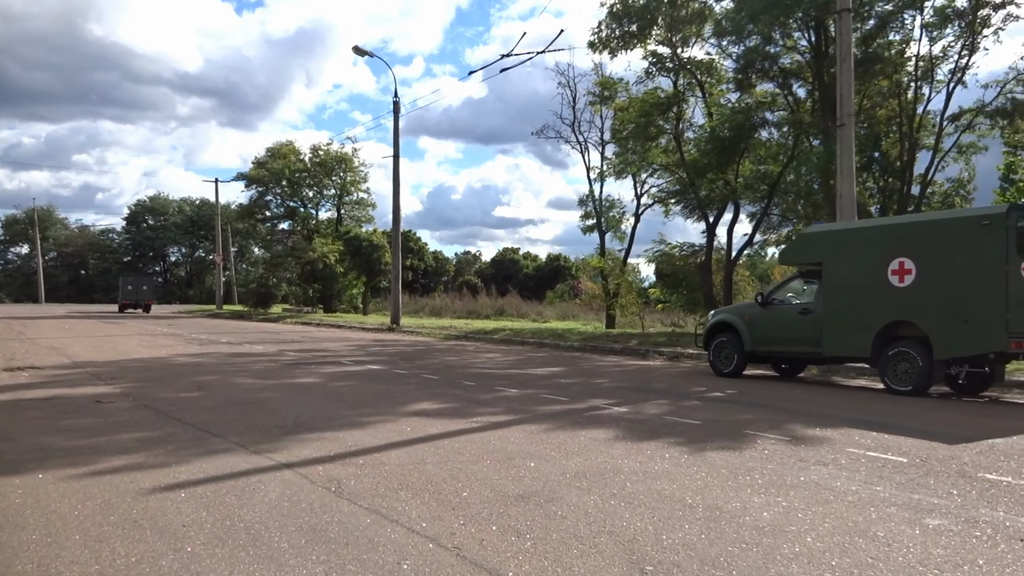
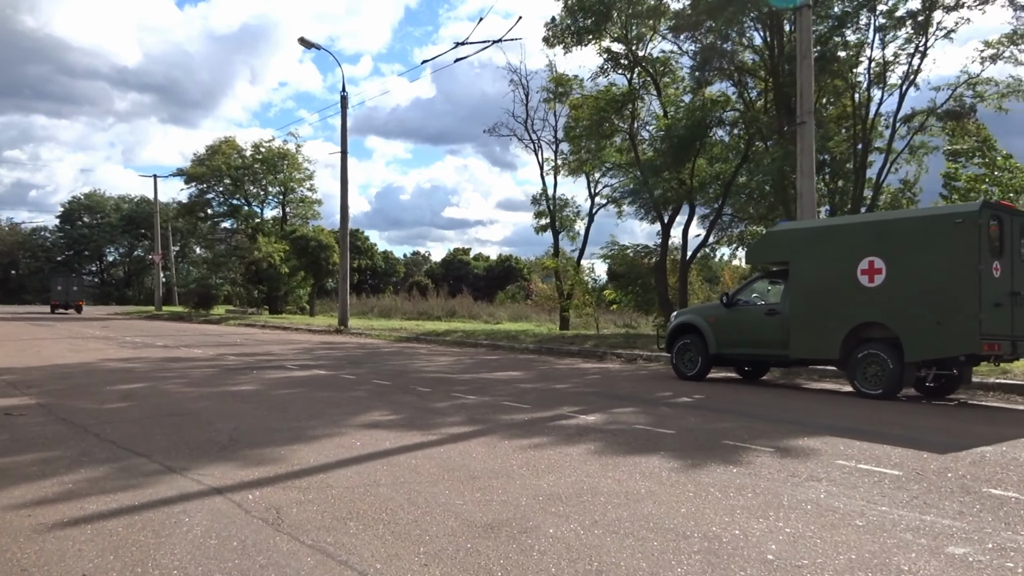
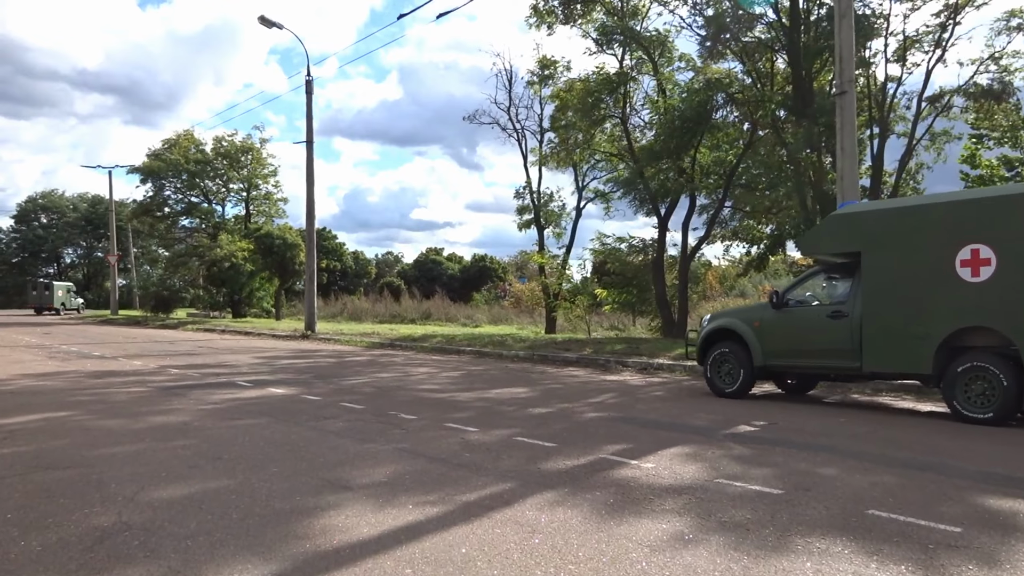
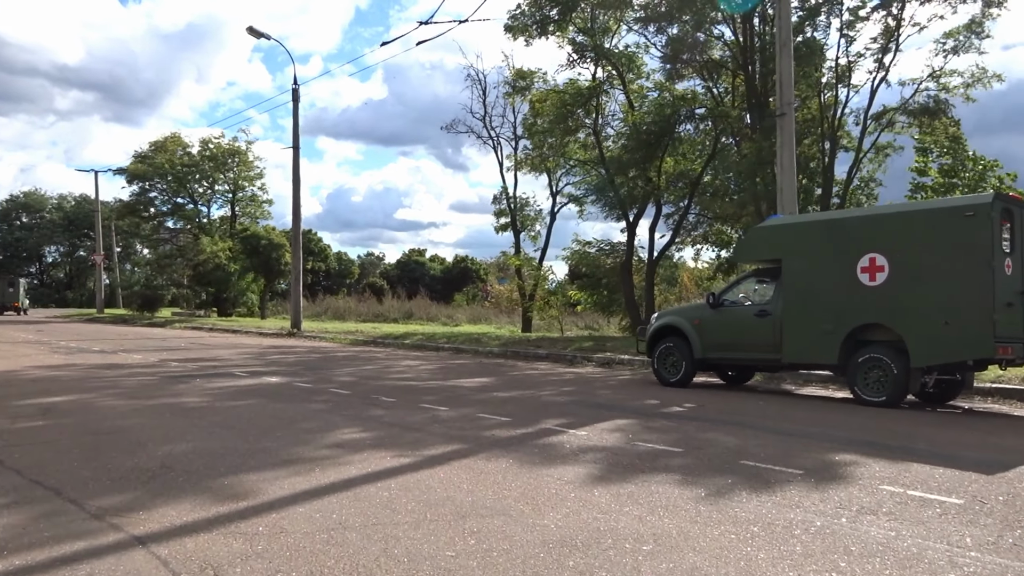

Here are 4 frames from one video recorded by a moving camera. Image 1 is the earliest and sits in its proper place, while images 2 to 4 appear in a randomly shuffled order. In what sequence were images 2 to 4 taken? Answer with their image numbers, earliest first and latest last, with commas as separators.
2, 4, 3
